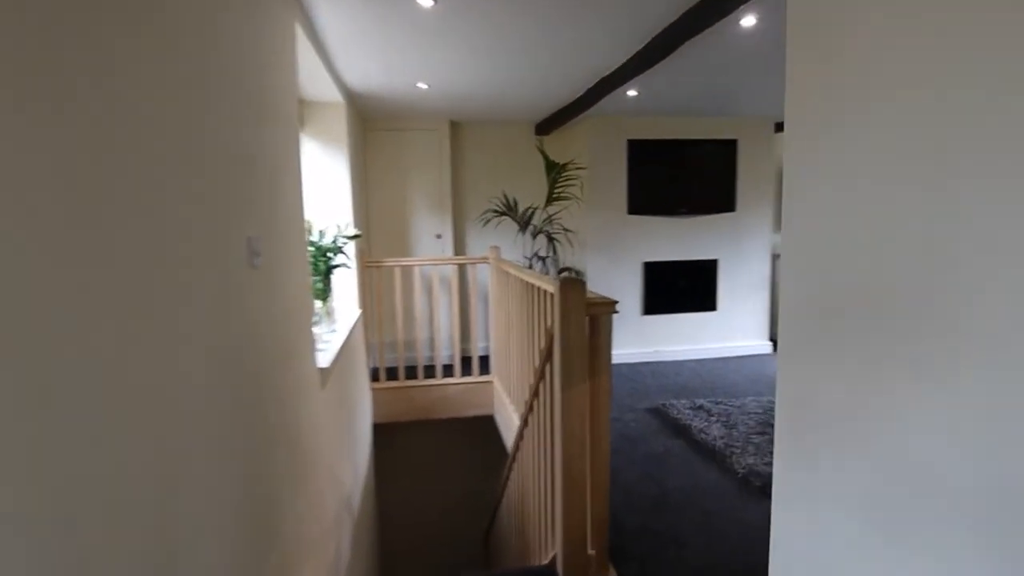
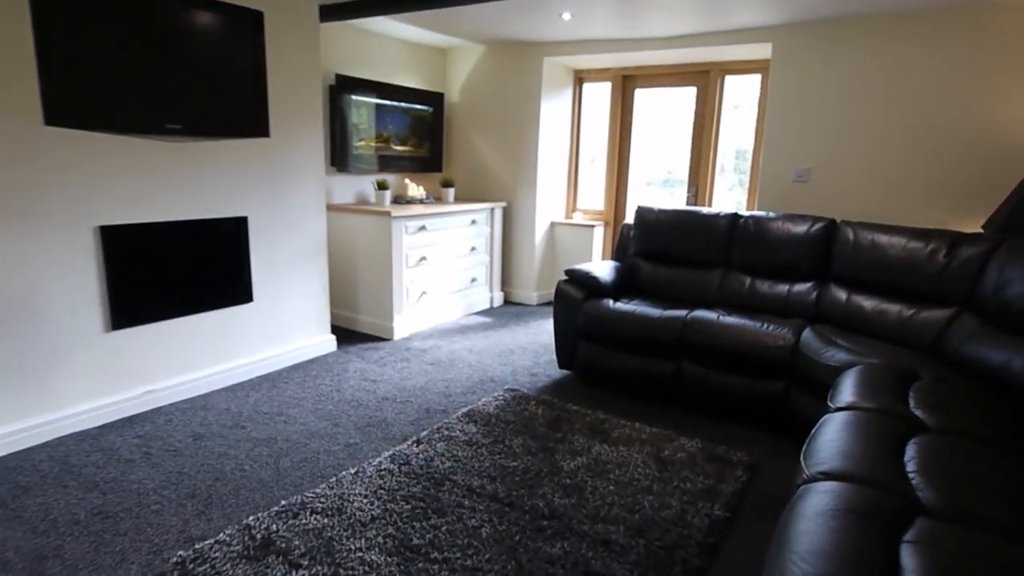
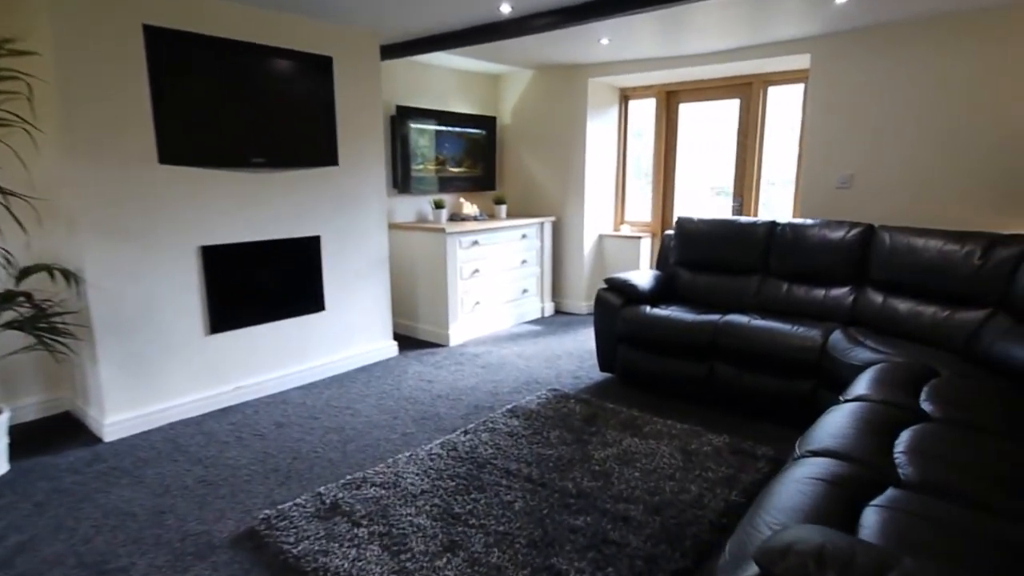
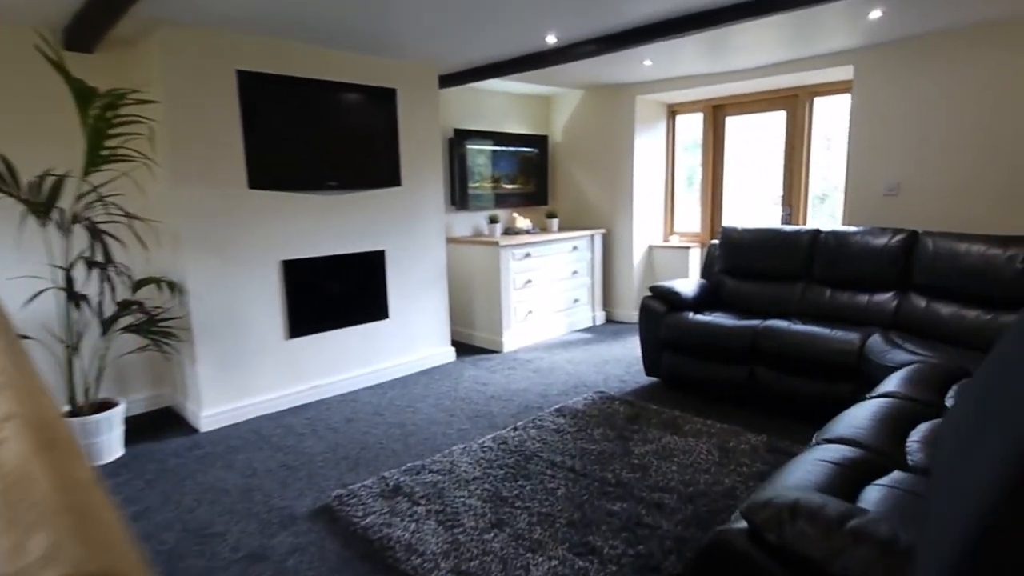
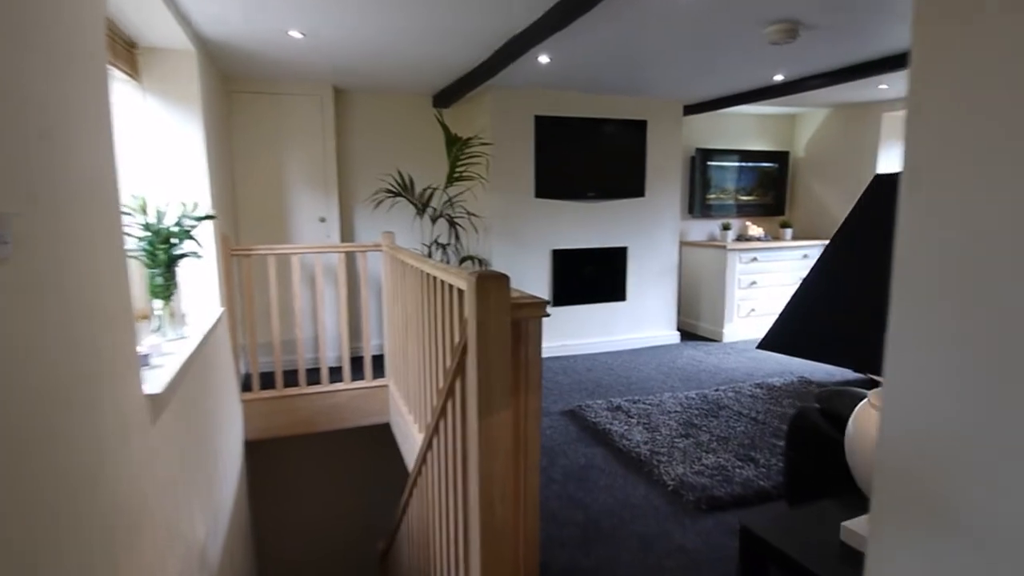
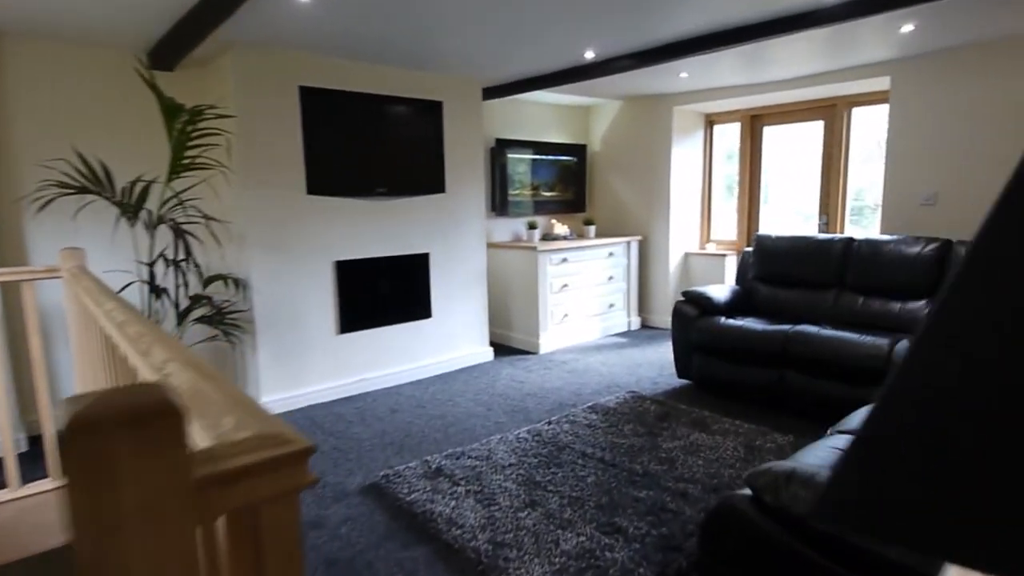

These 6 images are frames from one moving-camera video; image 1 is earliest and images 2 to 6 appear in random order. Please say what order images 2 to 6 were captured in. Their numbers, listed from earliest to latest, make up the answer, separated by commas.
5, 6, 4, 3, 2
